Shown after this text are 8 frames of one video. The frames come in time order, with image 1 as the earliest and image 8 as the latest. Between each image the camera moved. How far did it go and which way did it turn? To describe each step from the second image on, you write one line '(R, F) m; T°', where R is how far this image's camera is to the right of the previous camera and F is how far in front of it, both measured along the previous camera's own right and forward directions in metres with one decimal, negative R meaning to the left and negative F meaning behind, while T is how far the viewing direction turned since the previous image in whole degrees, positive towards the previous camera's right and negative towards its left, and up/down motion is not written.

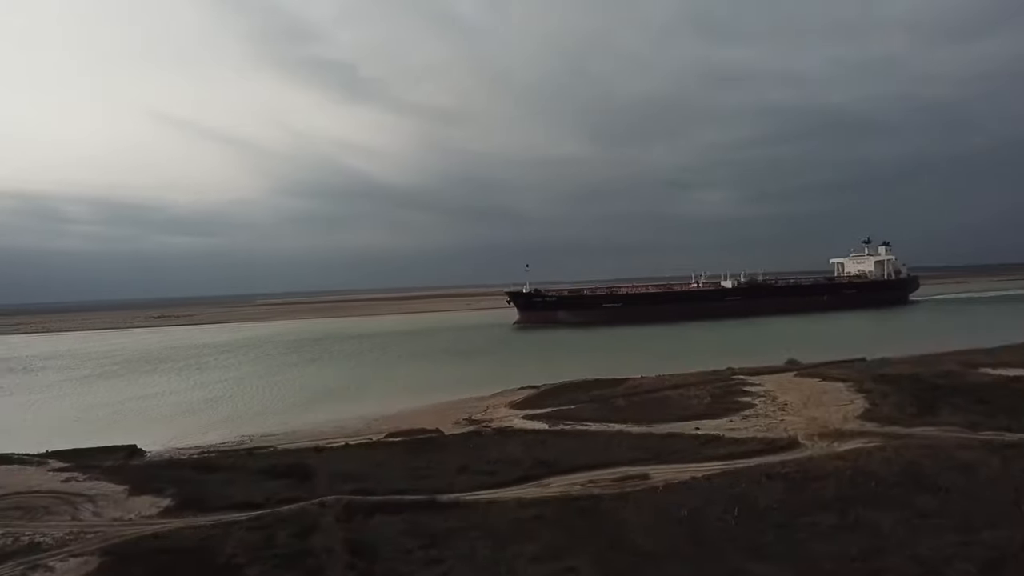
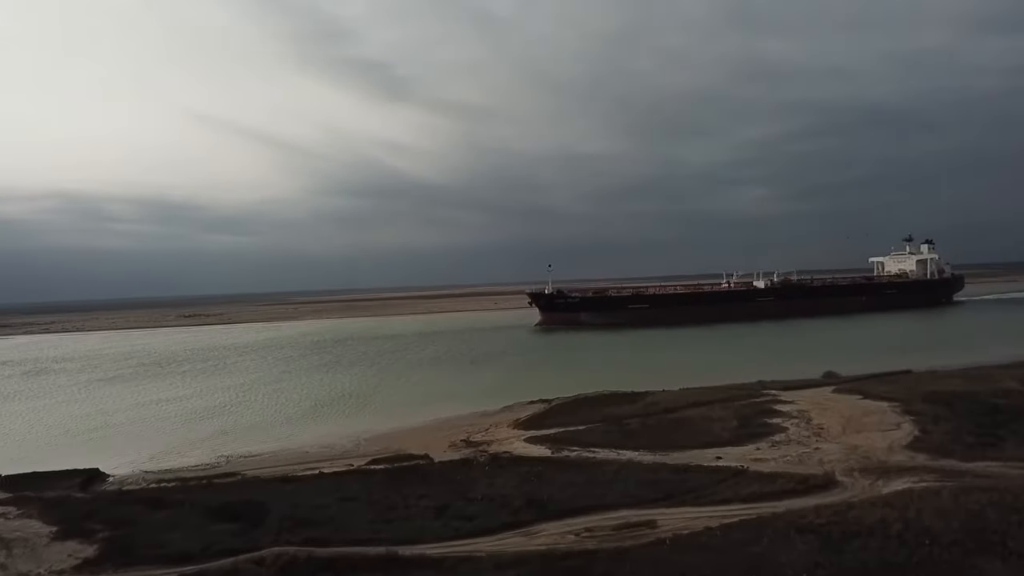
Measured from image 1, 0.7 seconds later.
(+0.5, +1.0) m; -3°
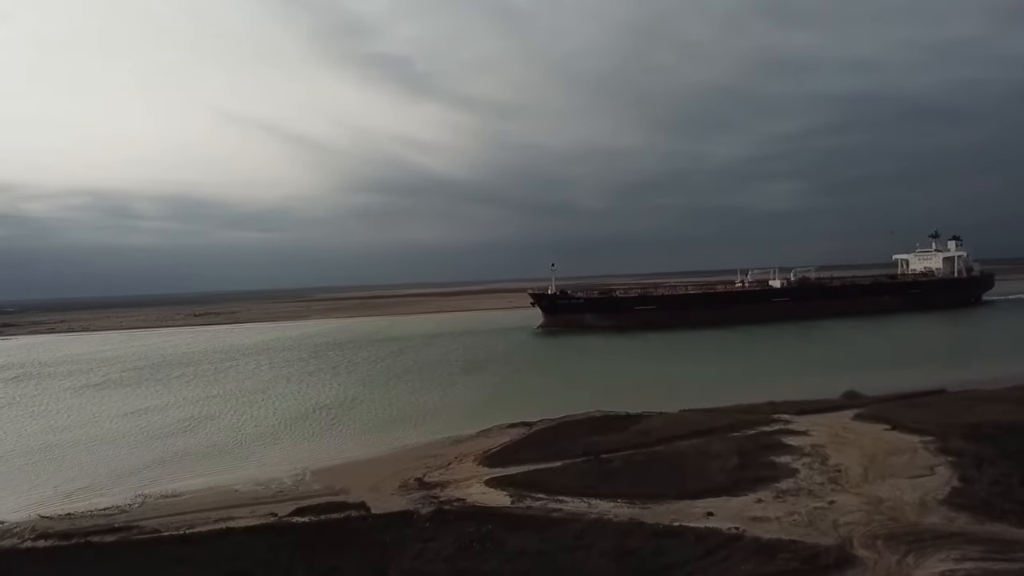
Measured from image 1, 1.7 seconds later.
(+0.8, +1.4) m; -2°
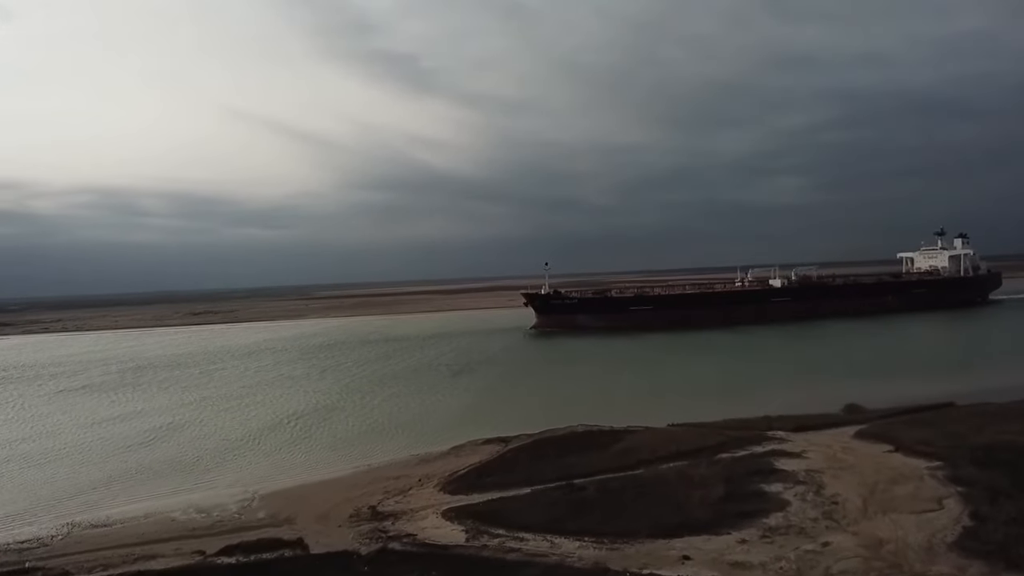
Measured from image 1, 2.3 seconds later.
(+0.6, +0.8) m; 0°
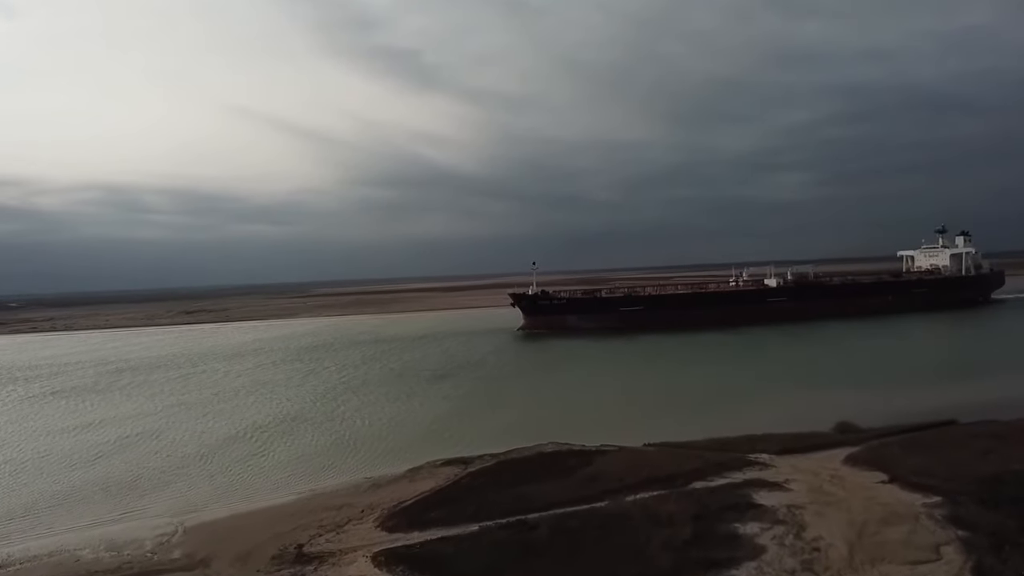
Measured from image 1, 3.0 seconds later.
(+0.7, +0.9) m; 0°
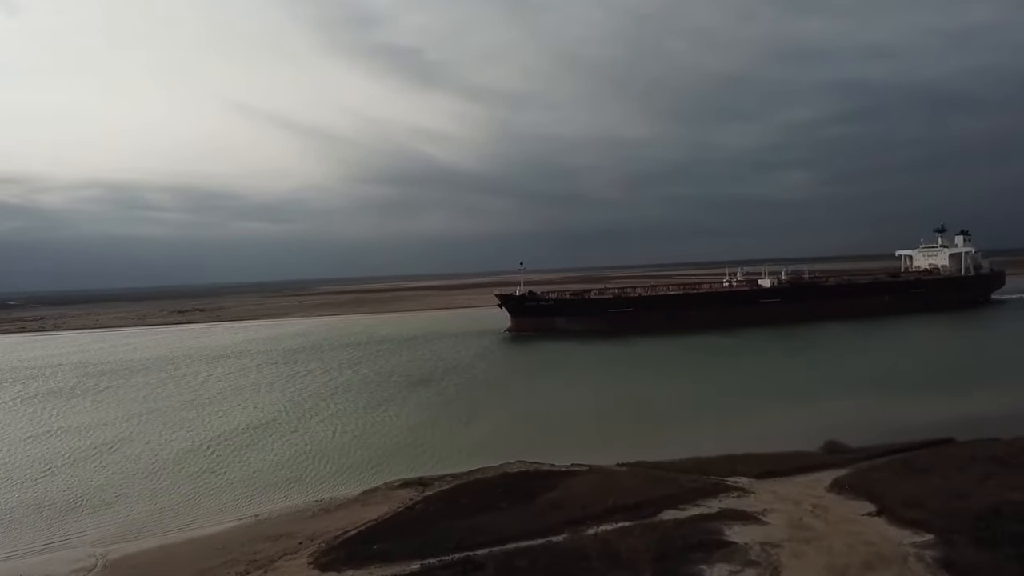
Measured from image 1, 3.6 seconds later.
(+0.6, +0.7) m; 0°
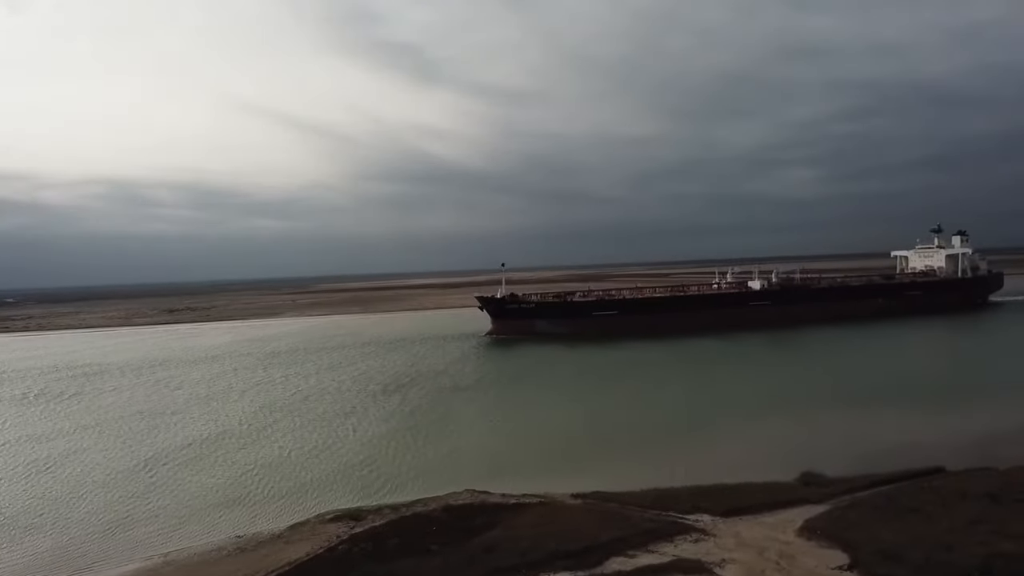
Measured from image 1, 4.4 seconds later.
(+0.8, +0.9) m; 0°
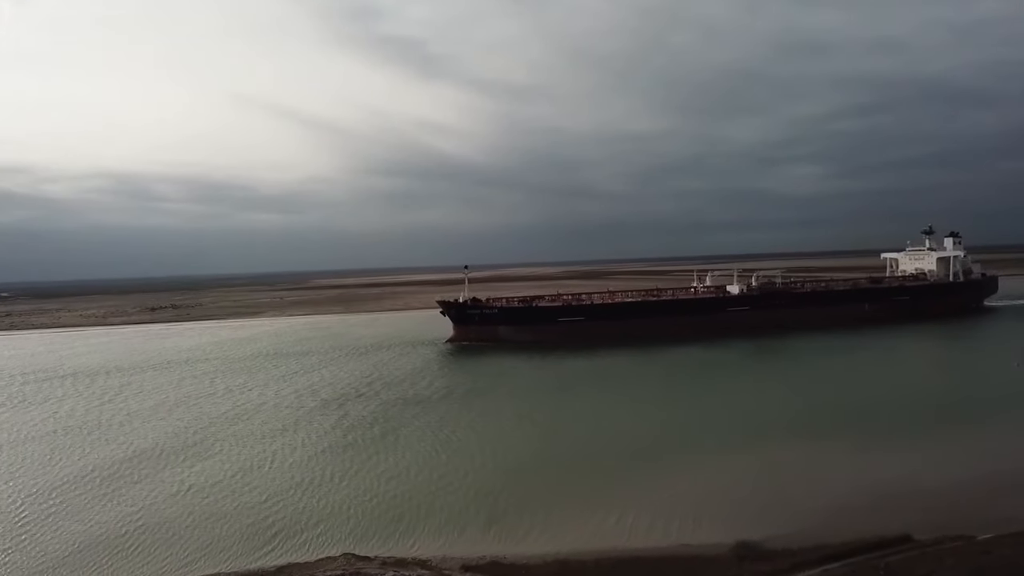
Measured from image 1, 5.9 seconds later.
(+1.5, +1.5) m; 0°
